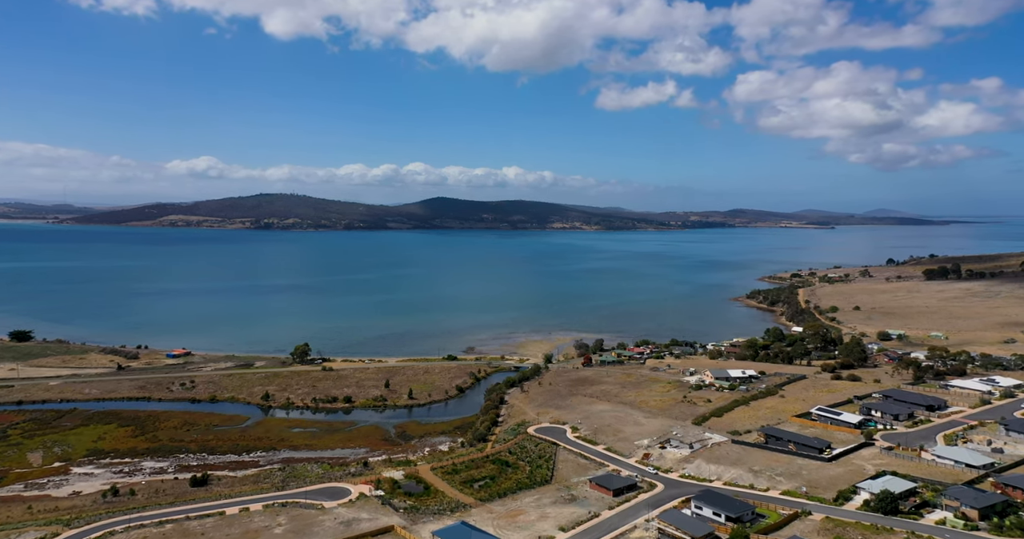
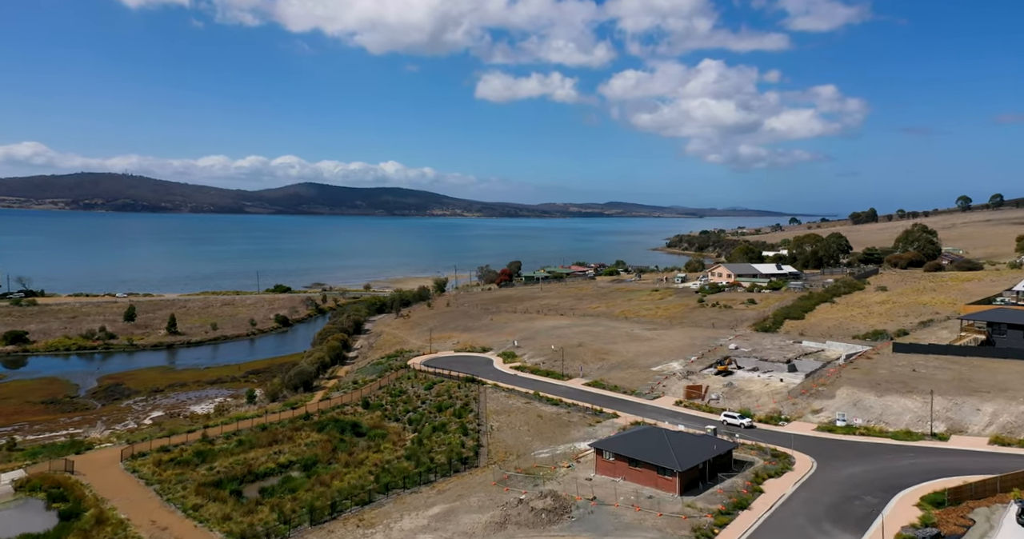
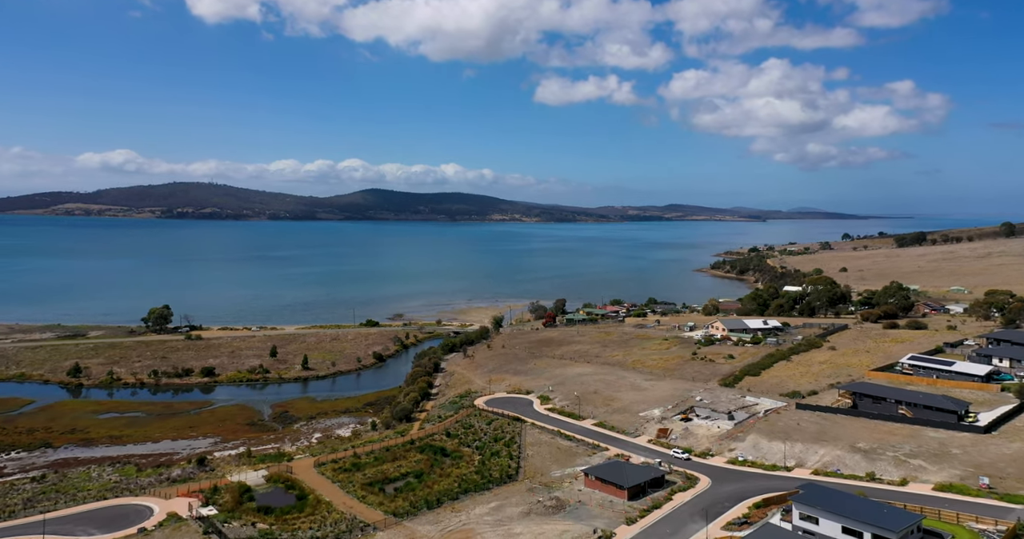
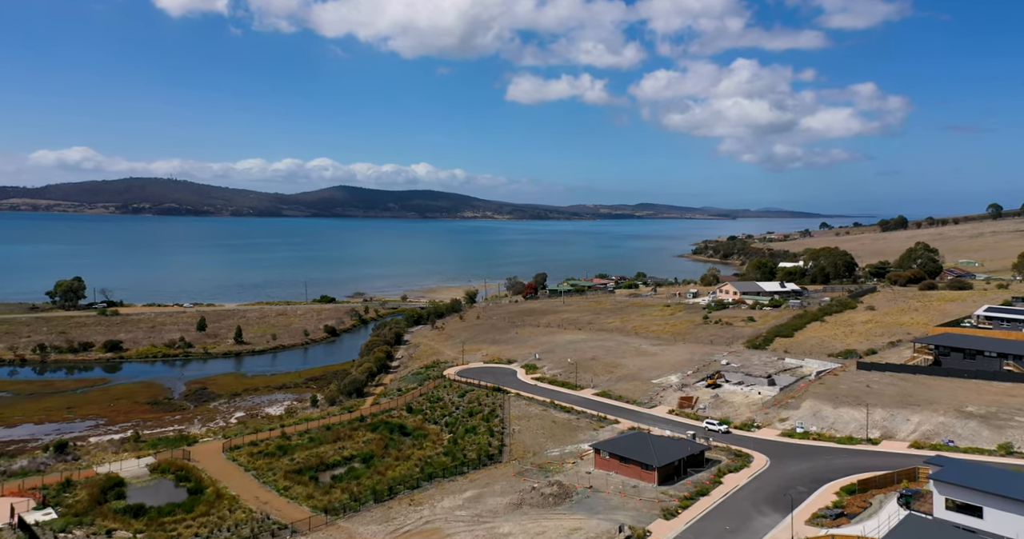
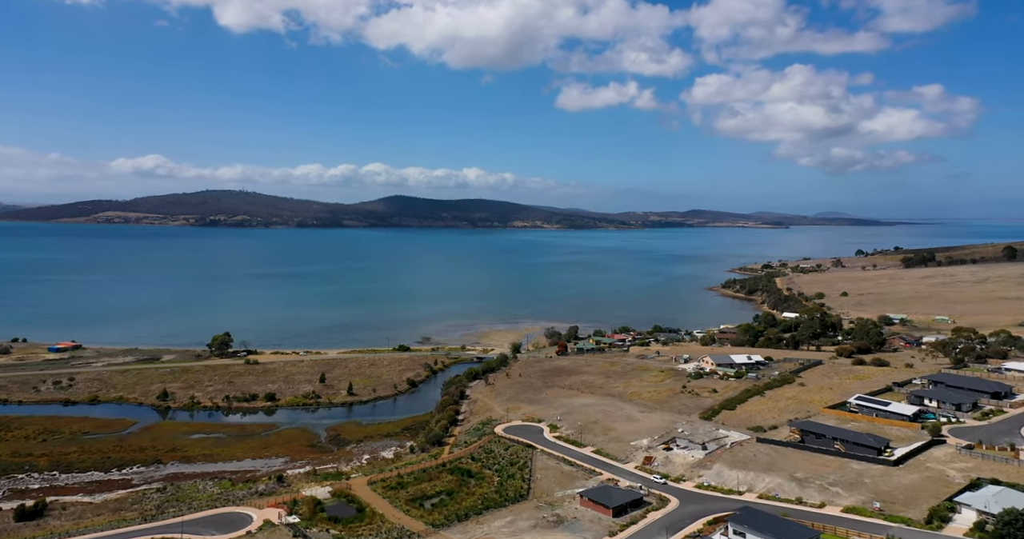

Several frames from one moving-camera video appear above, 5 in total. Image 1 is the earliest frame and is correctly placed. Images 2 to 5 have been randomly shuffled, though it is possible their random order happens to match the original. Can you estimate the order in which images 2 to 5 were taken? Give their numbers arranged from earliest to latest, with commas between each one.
5, 3, 4, 2
